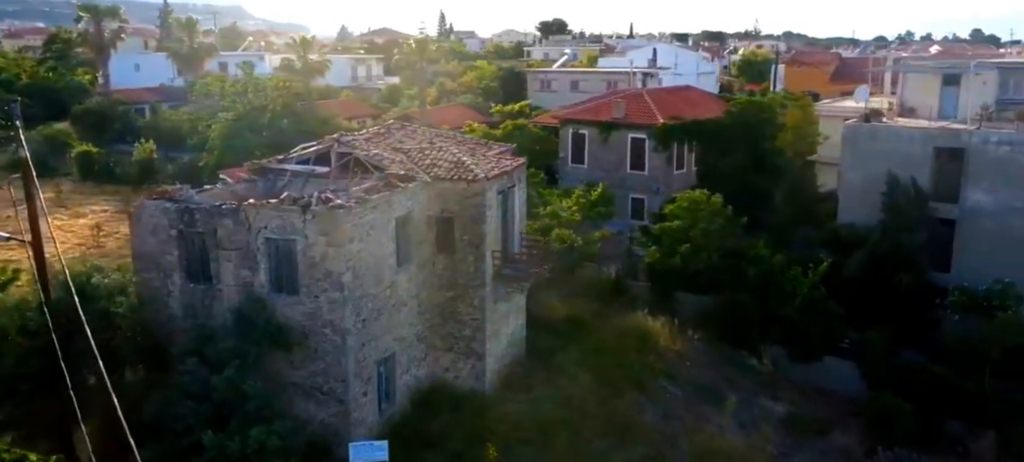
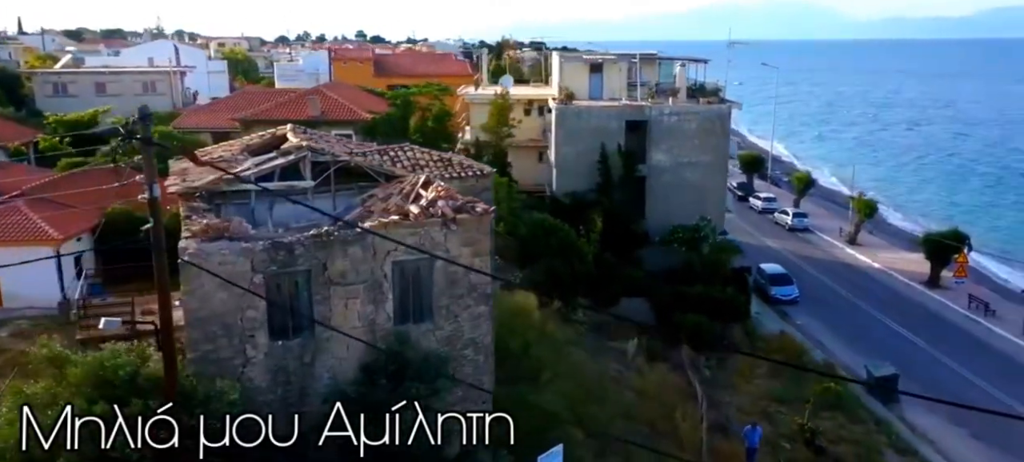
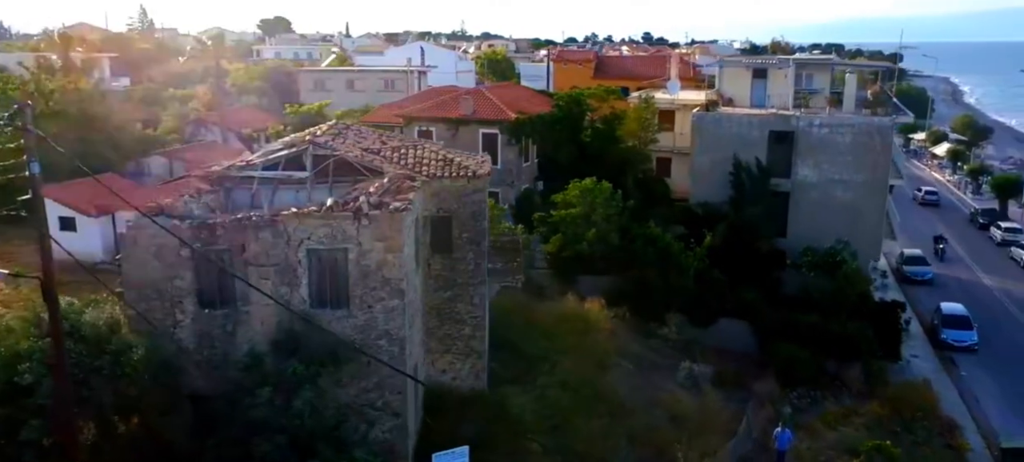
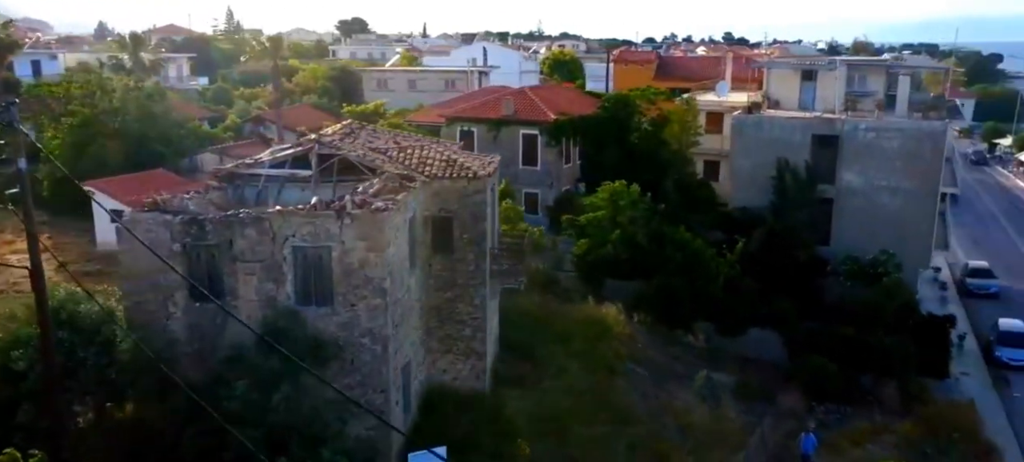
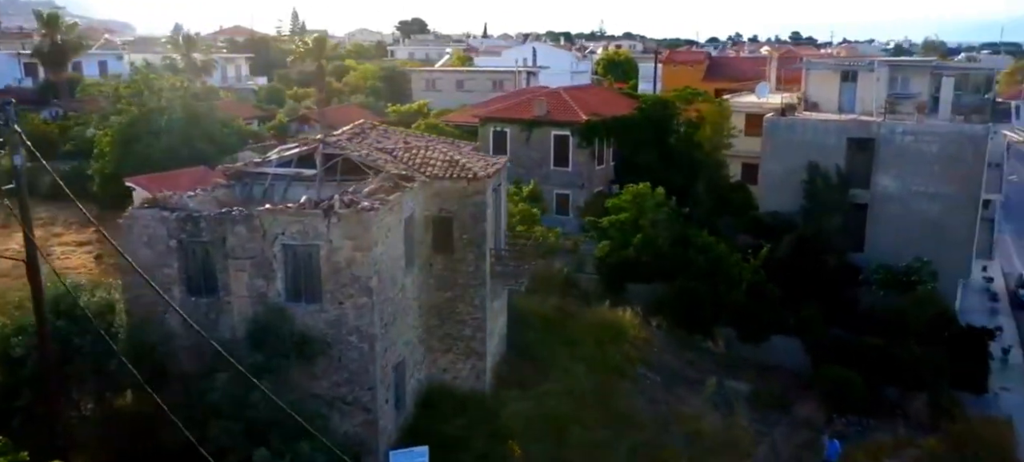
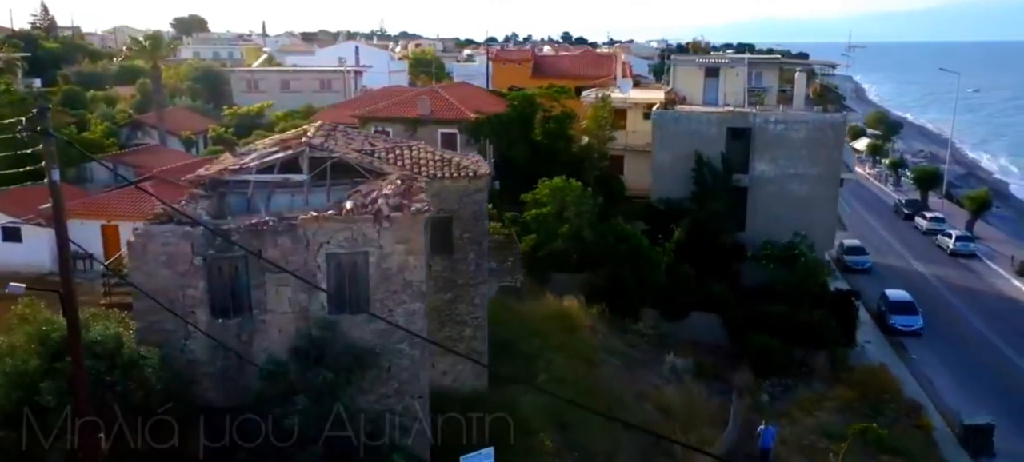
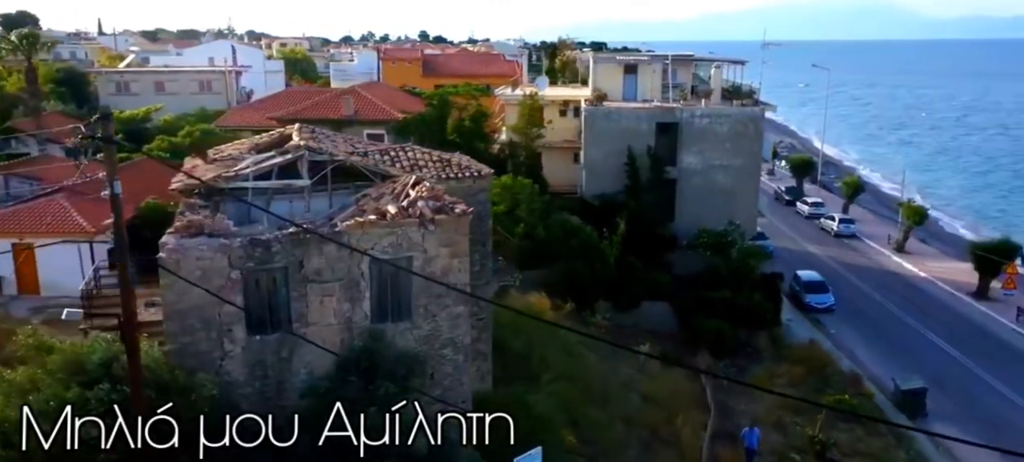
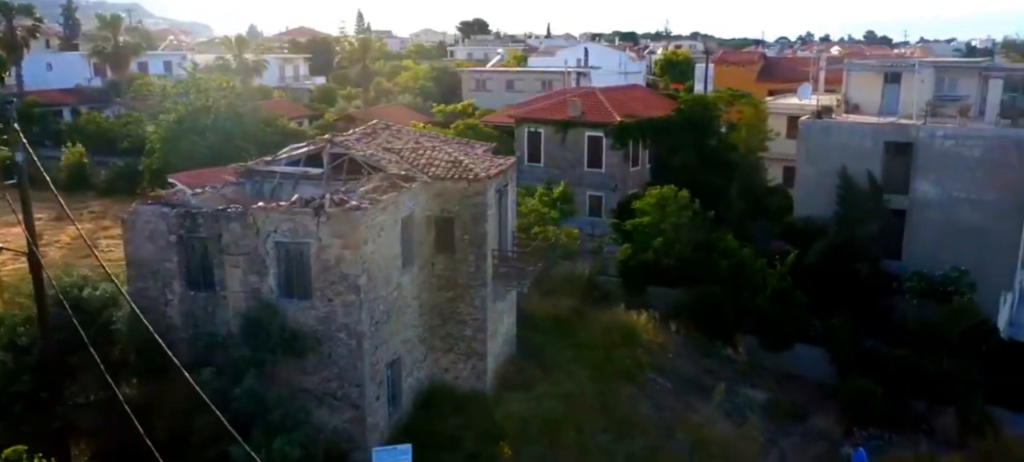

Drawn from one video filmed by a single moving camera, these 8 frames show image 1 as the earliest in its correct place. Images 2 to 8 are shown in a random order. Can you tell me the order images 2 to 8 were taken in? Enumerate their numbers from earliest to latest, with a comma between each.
8, 5, 4, 3, 6, 7, 2
